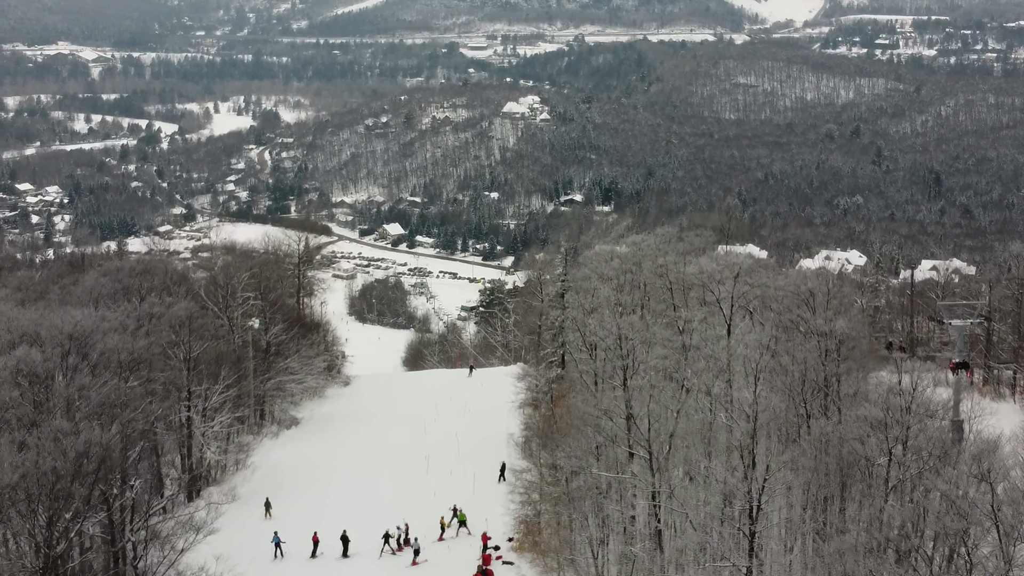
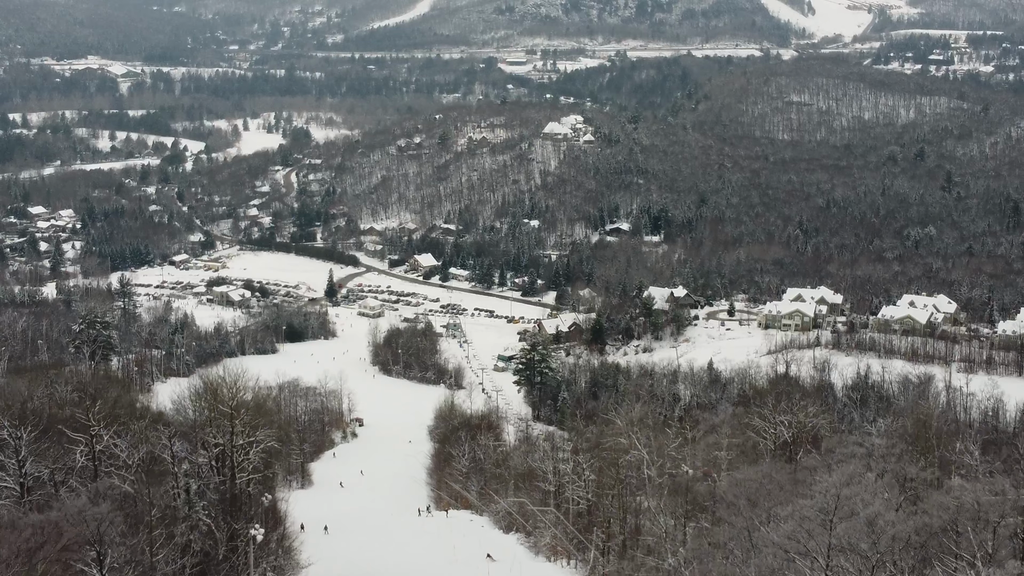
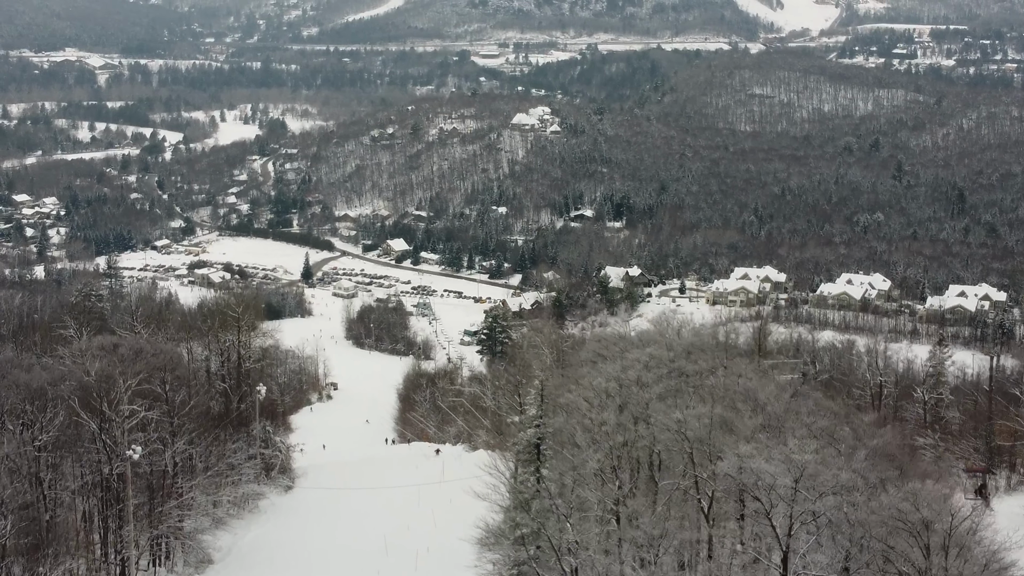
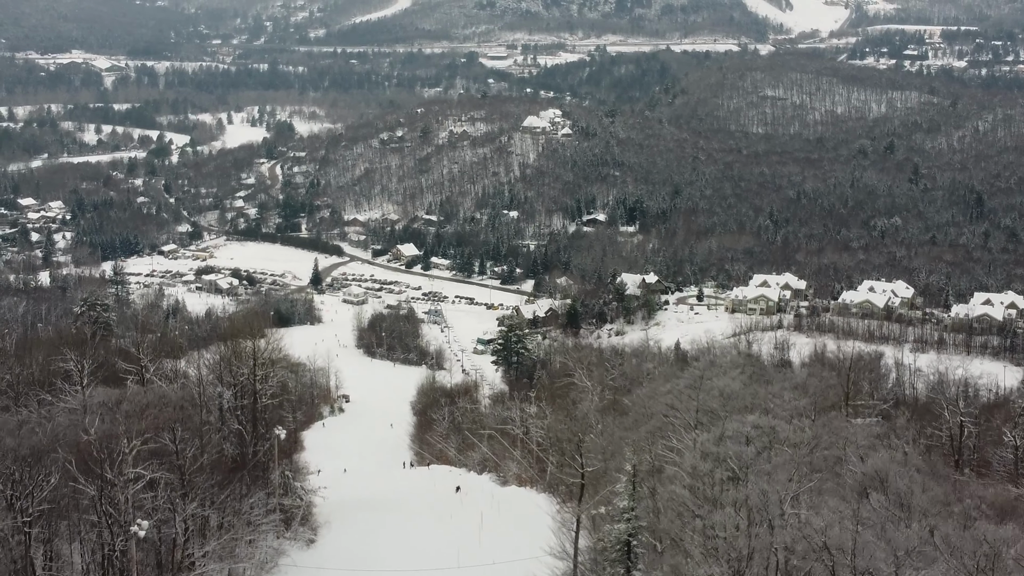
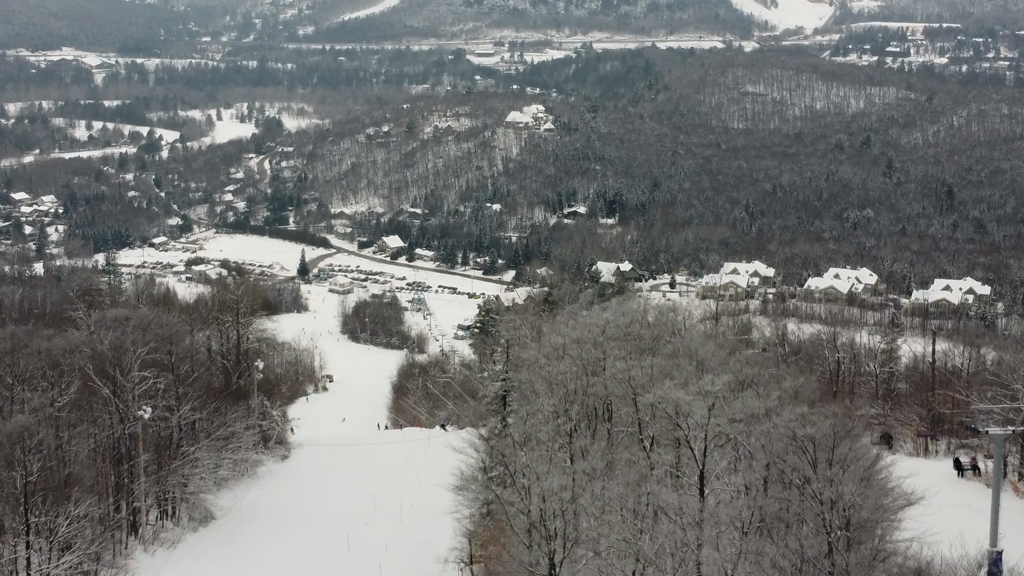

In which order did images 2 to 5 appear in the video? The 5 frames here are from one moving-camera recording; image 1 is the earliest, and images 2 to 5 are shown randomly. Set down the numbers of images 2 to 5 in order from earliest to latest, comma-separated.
5, 3, 4, 2
